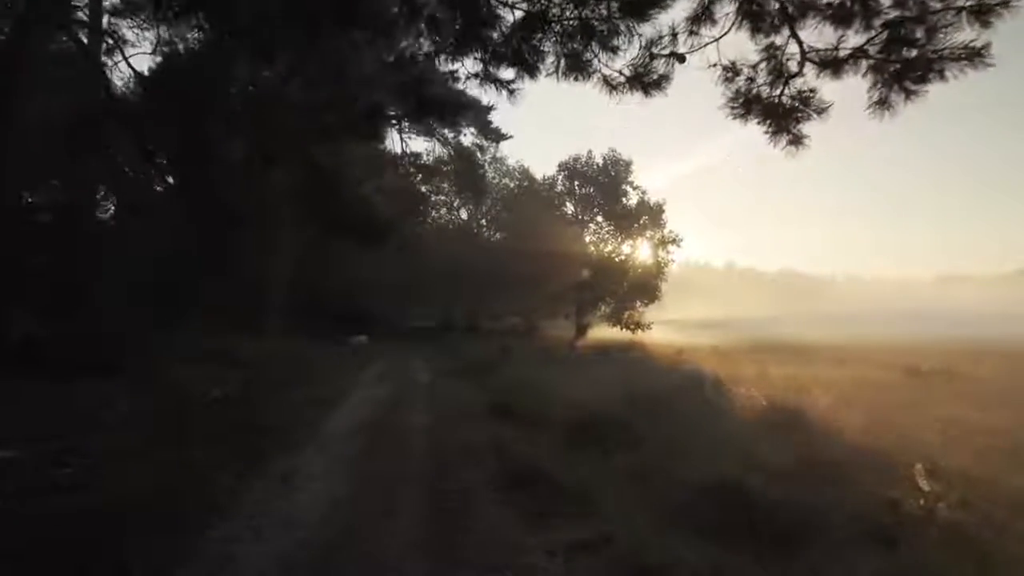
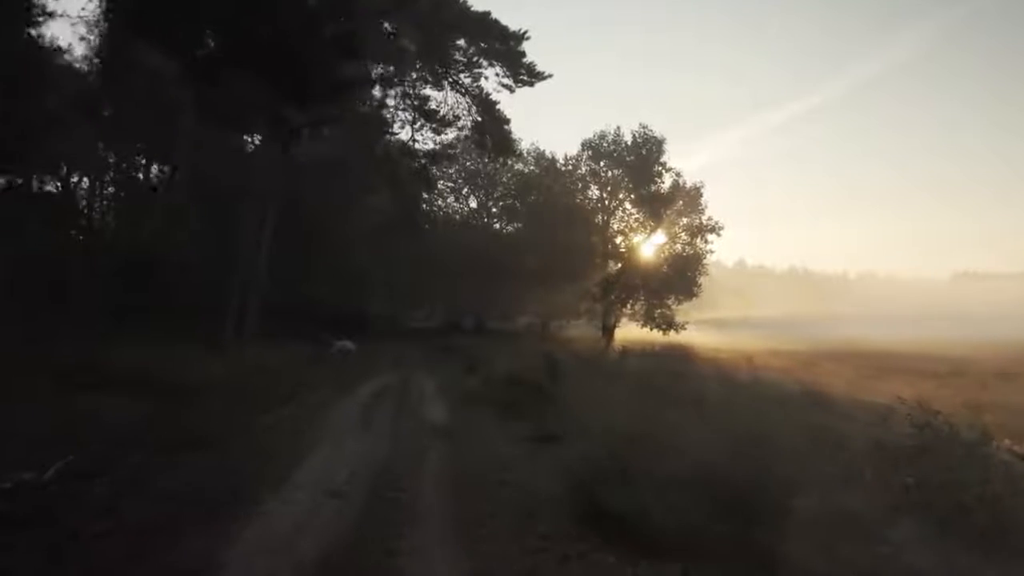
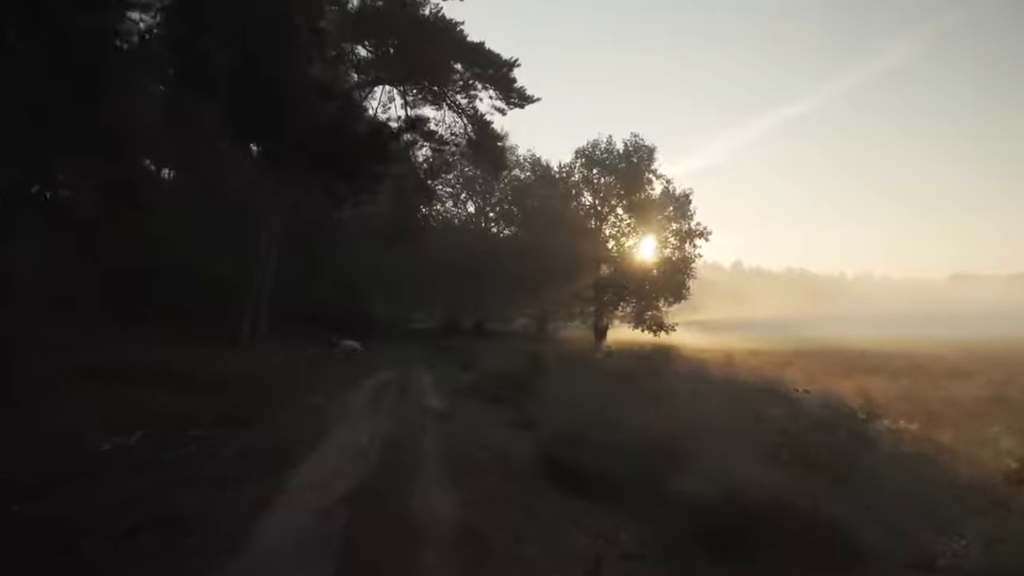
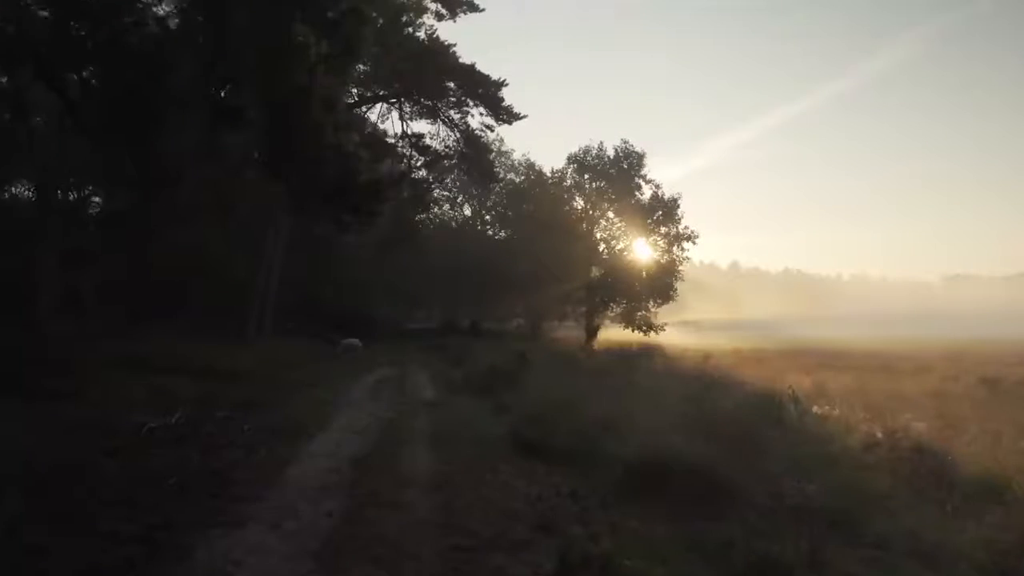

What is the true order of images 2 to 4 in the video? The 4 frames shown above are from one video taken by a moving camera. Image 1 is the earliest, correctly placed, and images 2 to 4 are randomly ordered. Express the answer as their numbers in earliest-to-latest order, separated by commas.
4, 3, 2
